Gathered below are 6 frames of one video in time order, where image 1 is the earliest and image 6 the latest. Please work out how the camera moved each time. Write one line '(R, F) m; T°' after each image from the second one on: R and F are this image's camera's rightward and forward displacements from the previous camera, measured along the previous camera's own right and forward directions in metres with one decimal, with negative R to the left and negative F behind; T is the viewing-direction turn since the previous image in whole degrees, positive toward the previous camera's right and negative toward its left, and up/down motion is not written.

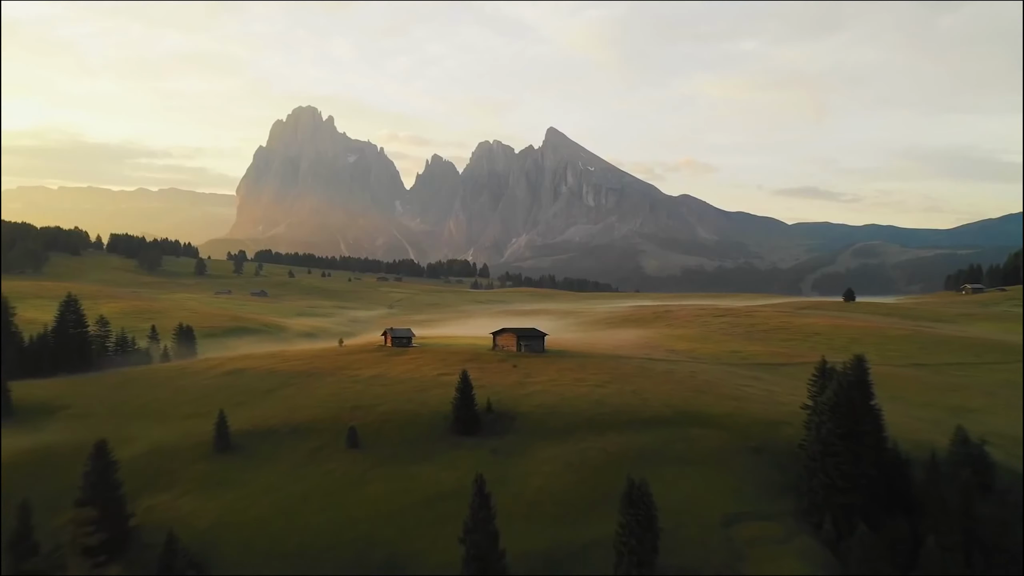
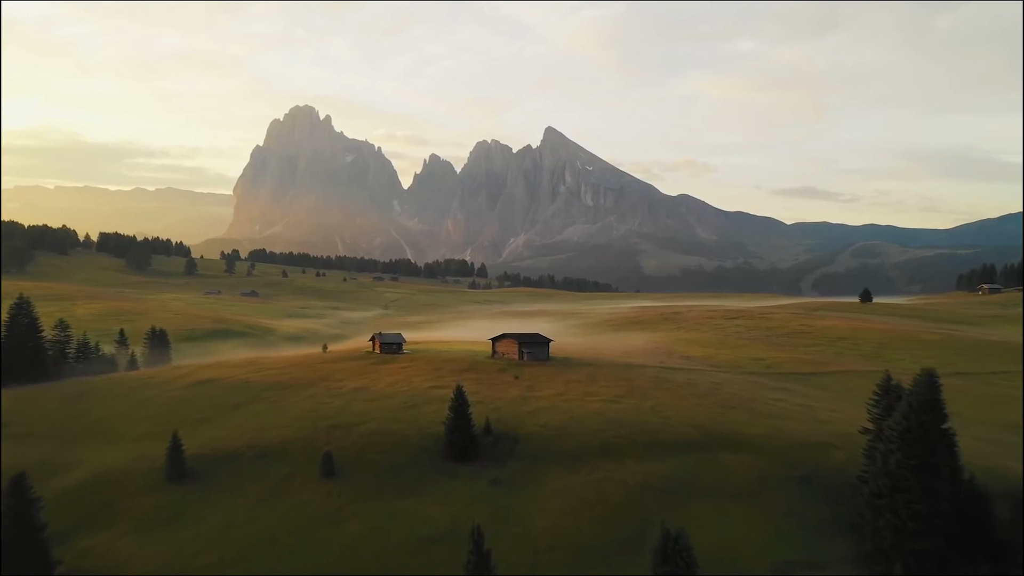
(-0.2, +5.0) m; 0°
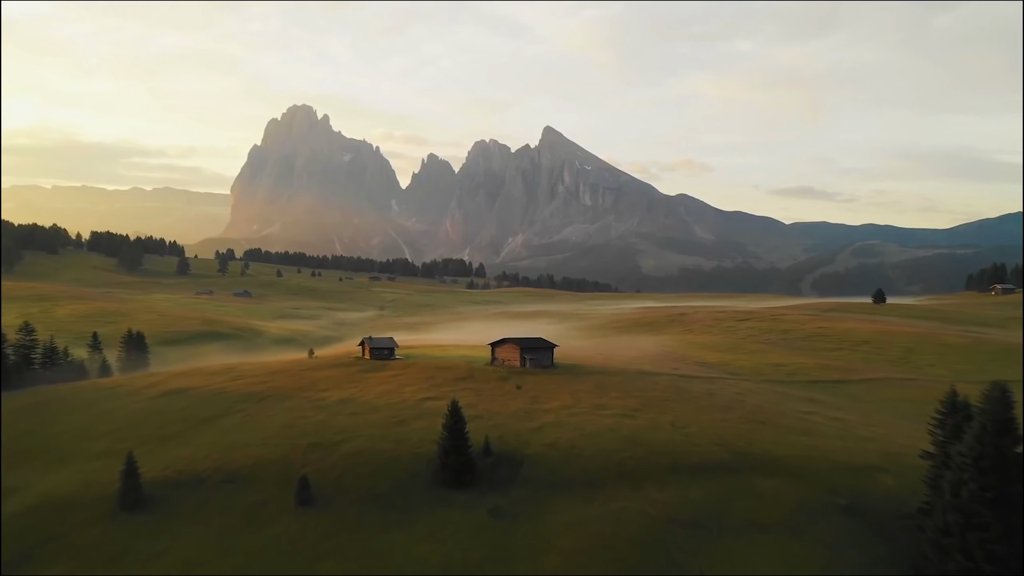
(-0.2, +3.7) m; 0°
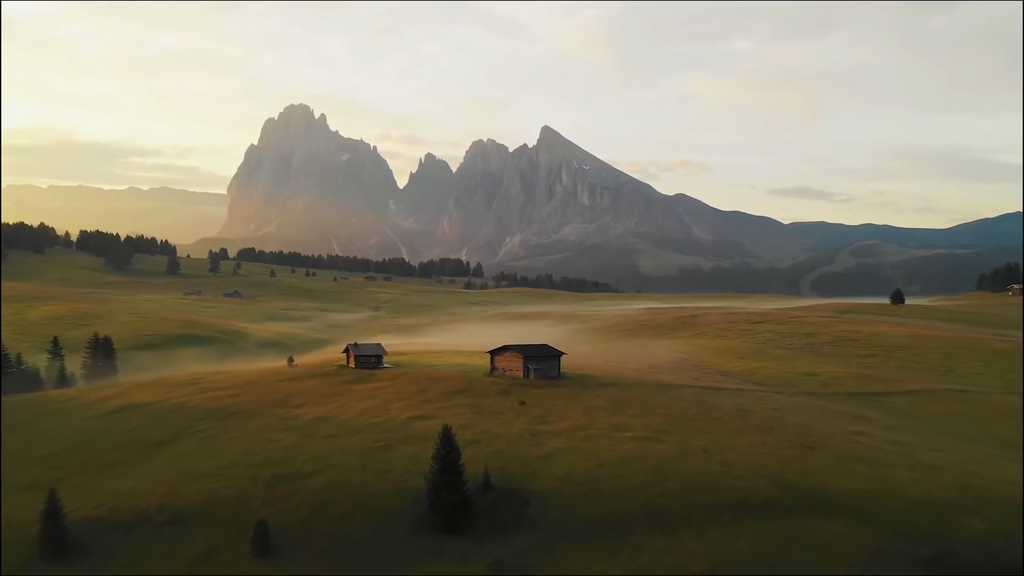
(-0.3, +4.7) m; 0°
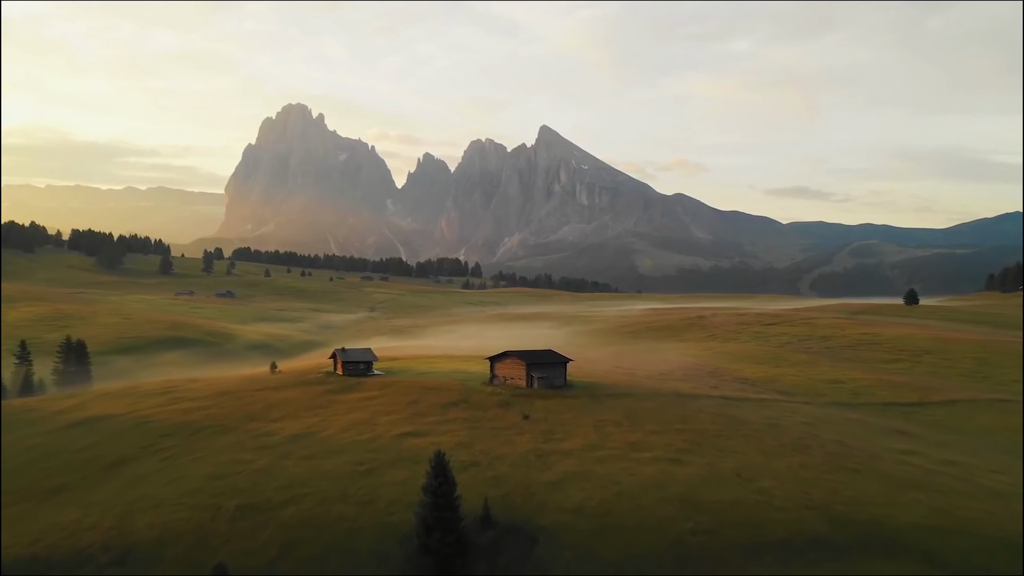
(-0.2, +3.3) m; 0°
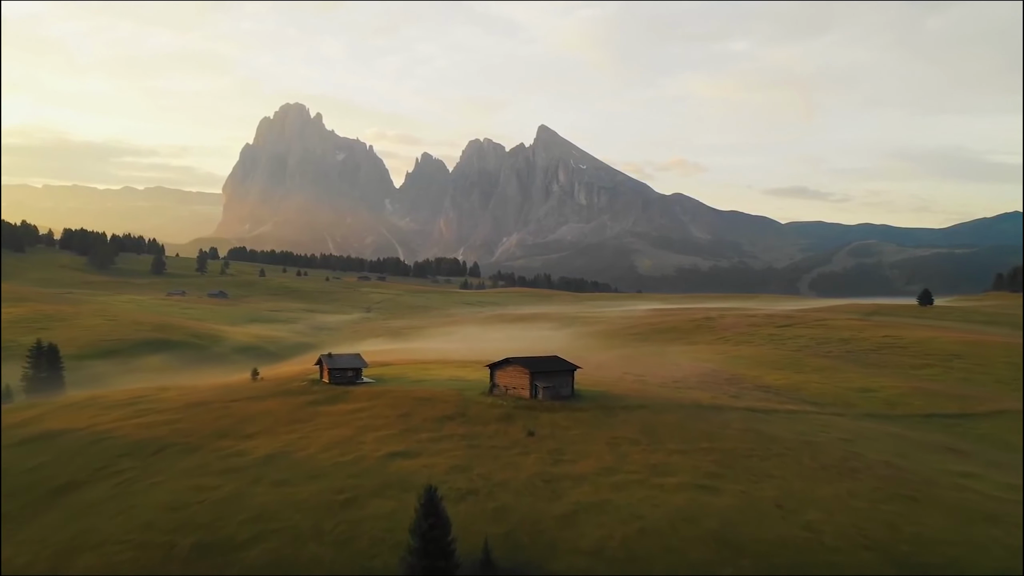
(-0.2, +3.1) m; 0°
